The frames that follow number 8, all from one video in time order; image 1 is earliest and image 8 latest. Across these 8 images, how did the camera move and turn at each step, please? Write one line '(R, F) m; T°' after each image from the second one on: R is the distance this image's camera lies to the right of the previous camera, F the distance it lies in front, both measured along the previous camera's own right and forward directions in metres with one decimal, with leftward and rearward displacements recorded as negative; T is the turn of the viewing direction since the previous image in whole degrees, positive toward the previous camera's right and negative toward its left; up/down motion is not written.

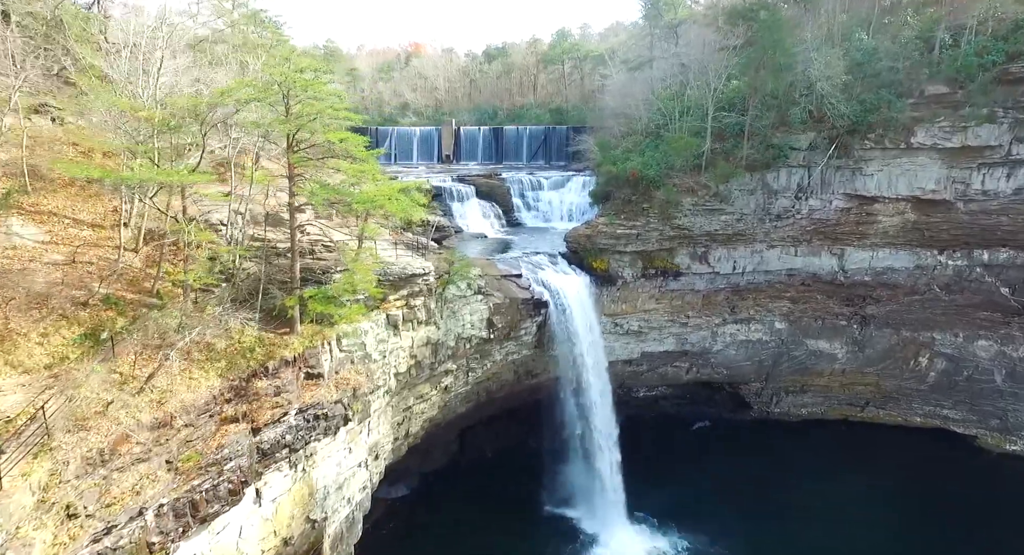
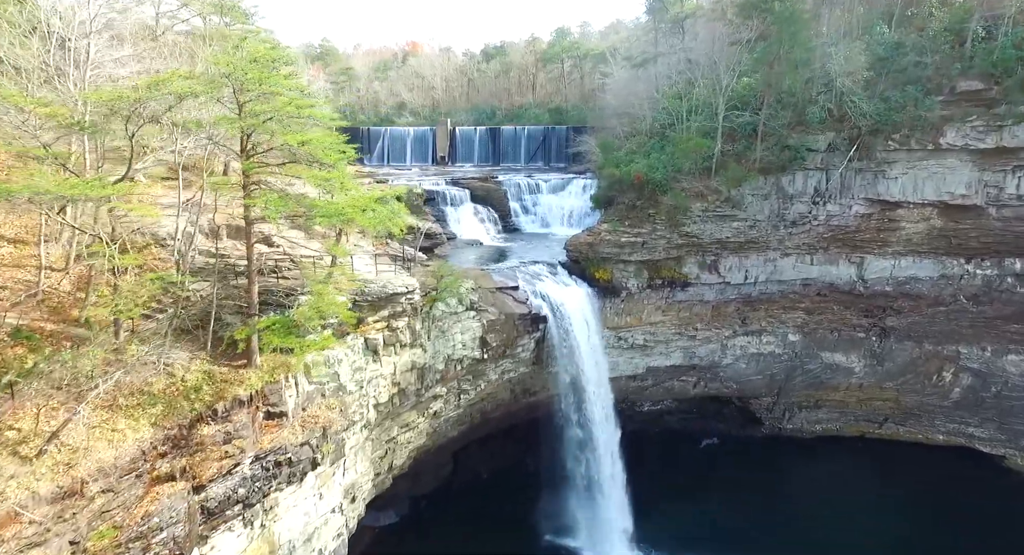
(+0.1, +1.7) m; 0°
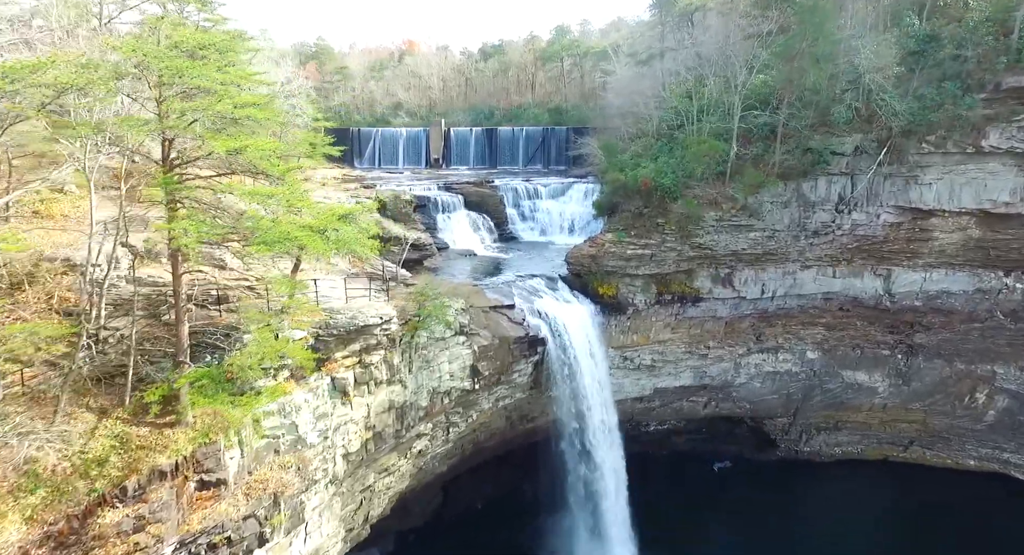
(+0.1, +2.0) m; 0°
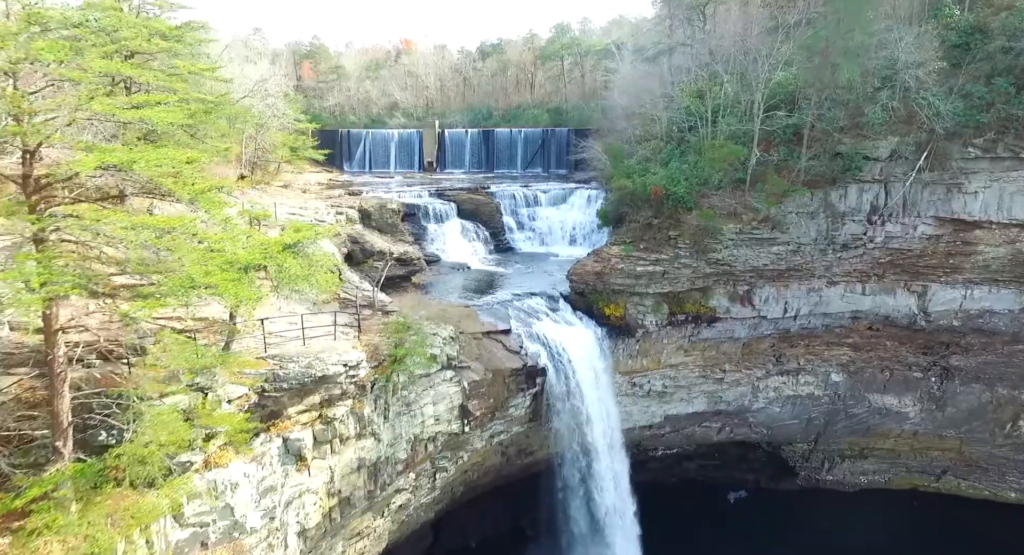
(+0.1, +2.1) m; 0°
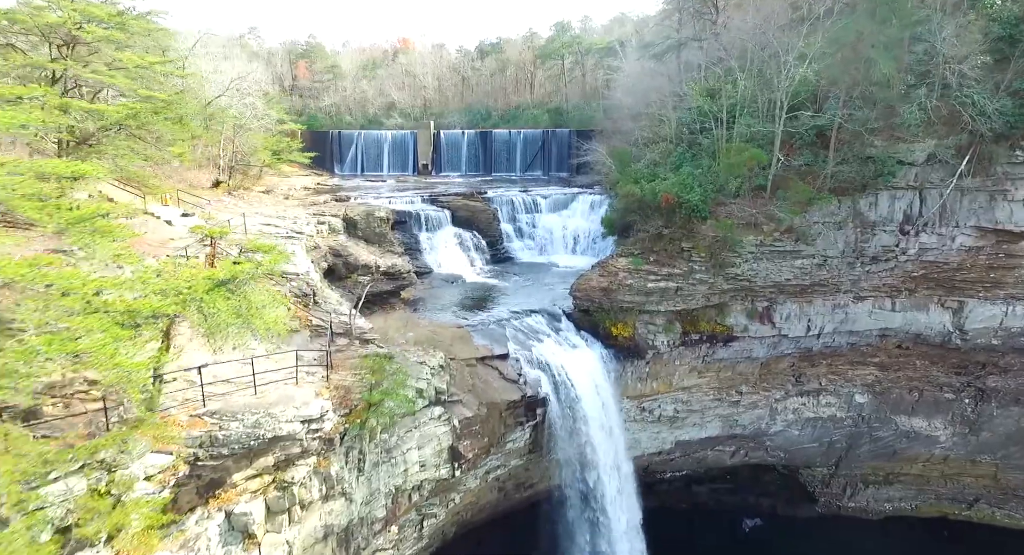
(+0.1, +1.7) m; 0°
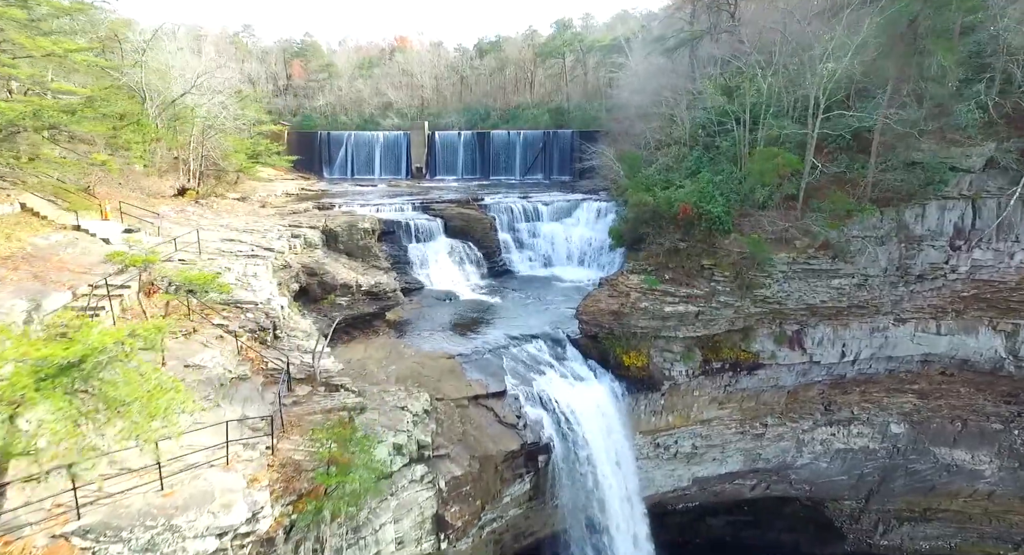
(+0.1, +2.0) m; 0°
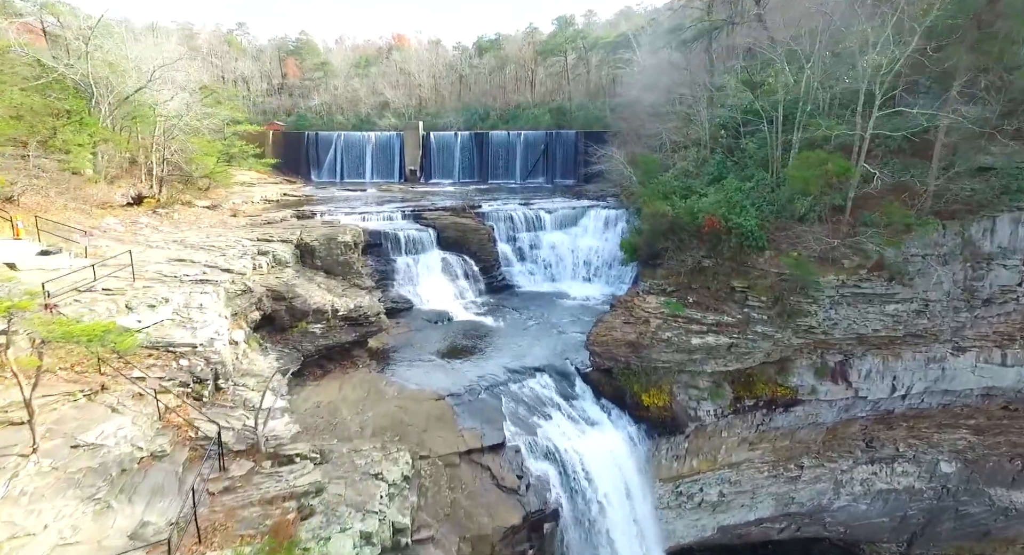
(0.0, +2.2) m; 0°
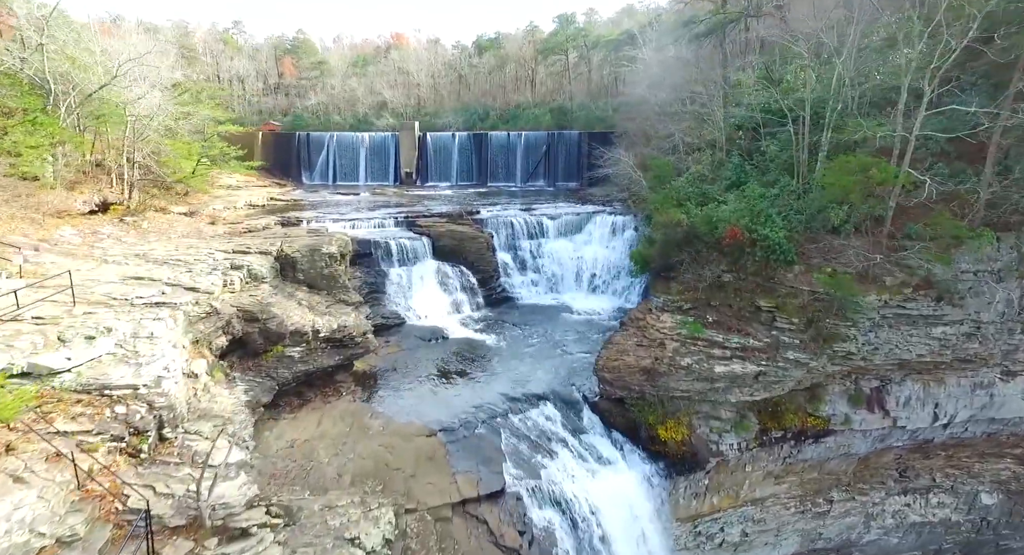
(0.0, +1.4) m; 0°
